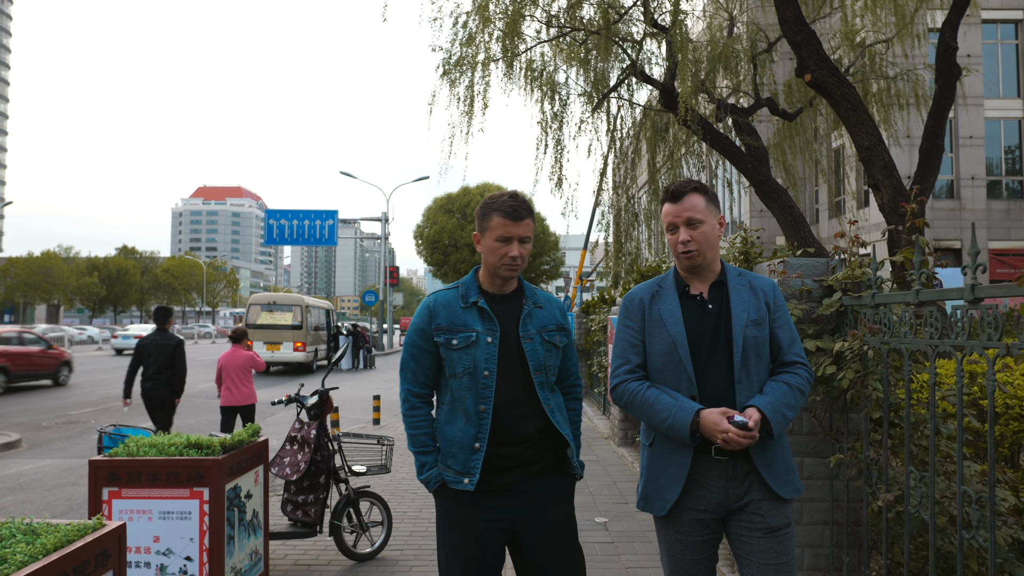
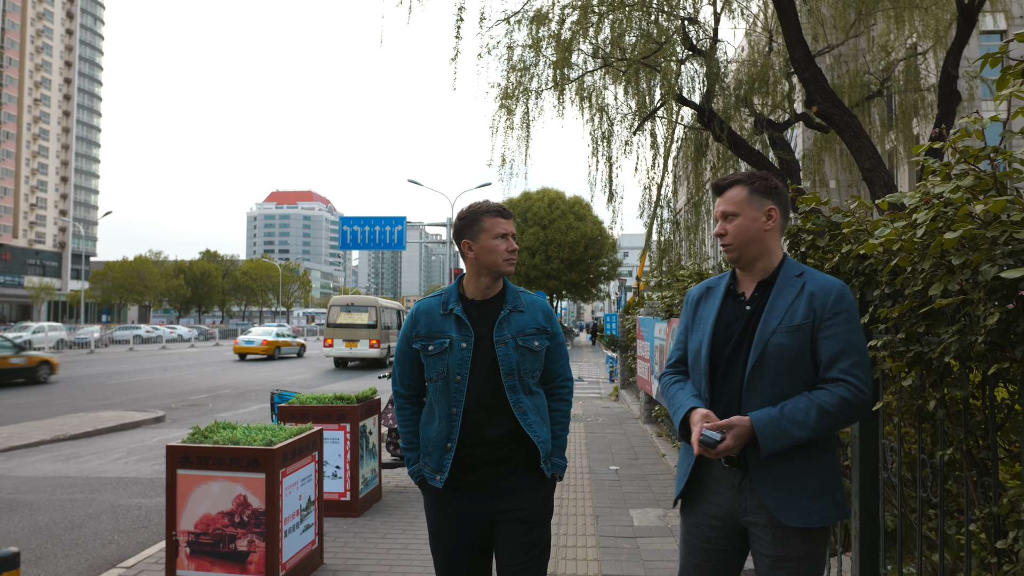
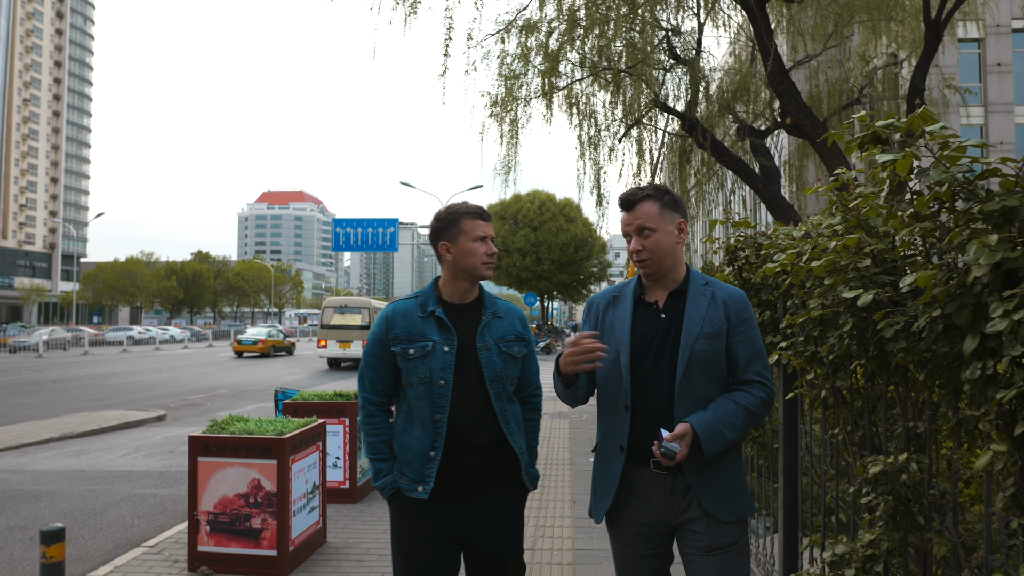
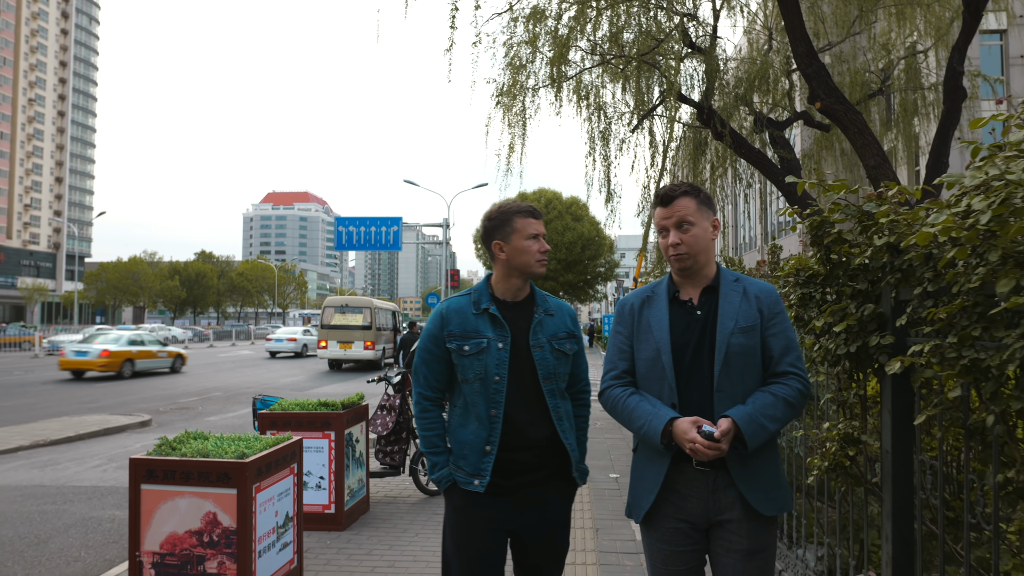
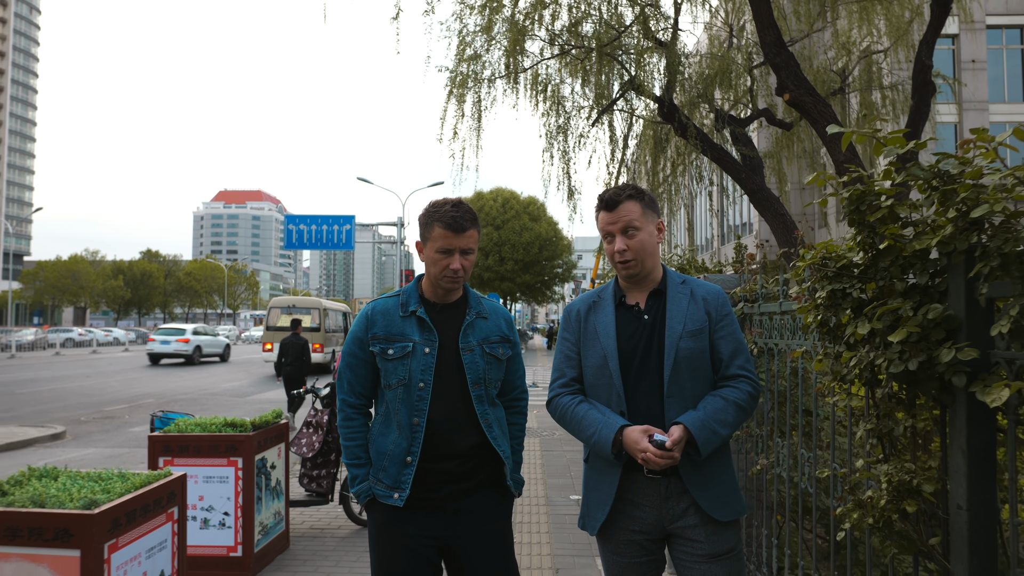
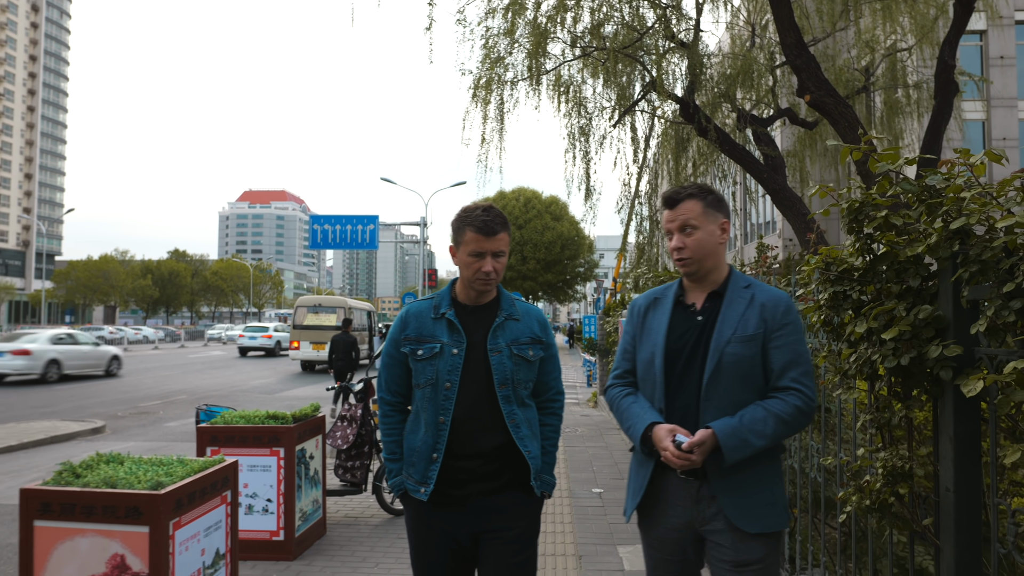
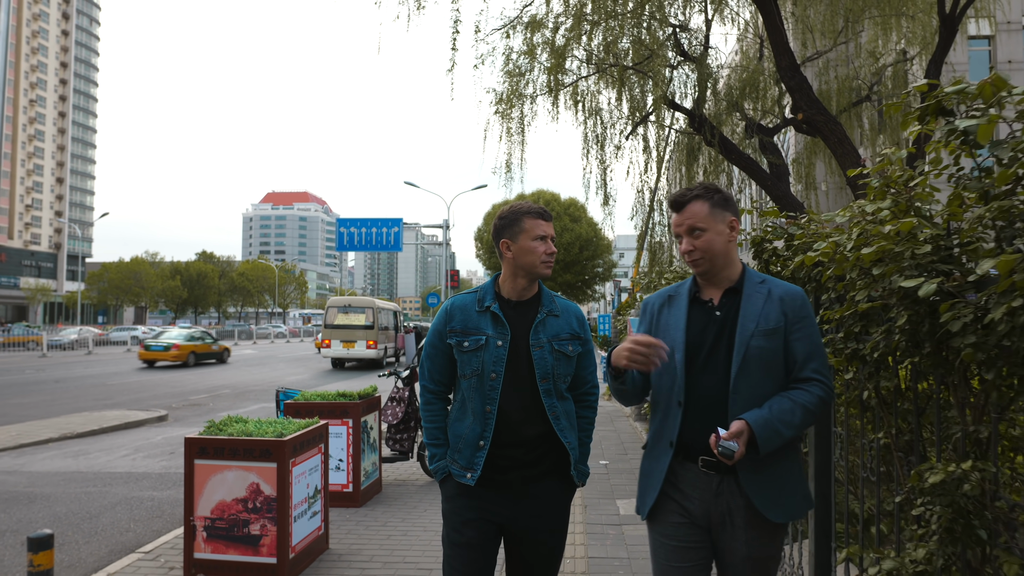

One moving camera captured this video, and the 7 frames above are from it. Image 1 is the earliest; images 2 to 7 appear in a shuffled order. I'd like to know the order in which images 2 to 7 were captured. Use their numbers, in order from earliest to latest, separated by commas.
5, 6, 4, 2, 7, 3
